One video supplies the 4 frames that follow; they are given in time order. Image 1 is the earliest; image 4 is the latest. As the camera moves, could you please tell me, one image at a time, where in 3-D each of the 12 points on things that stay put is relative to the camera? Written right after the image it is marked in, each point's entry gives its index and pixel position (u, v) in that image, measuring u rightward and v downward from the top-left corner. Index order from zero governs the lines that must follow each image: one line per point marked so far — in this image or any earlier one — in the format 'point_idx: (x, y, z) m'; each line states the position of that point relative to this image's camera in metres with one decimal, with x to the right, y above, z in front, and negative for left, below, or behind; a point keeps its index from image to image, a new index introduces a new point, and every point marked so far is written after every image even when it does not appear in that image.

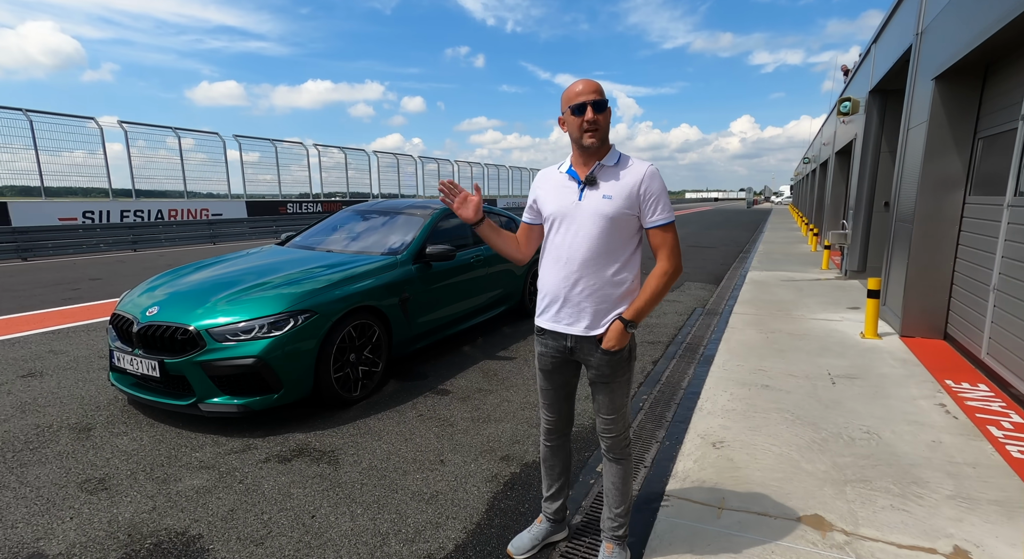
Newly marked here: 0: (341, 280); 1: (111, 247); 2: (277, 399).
0: (-1.2, 0.0, +3.6) m
1: (-9.6, +0.8, +11.8) m
2: (-1.5, -0.8, +3.1) m
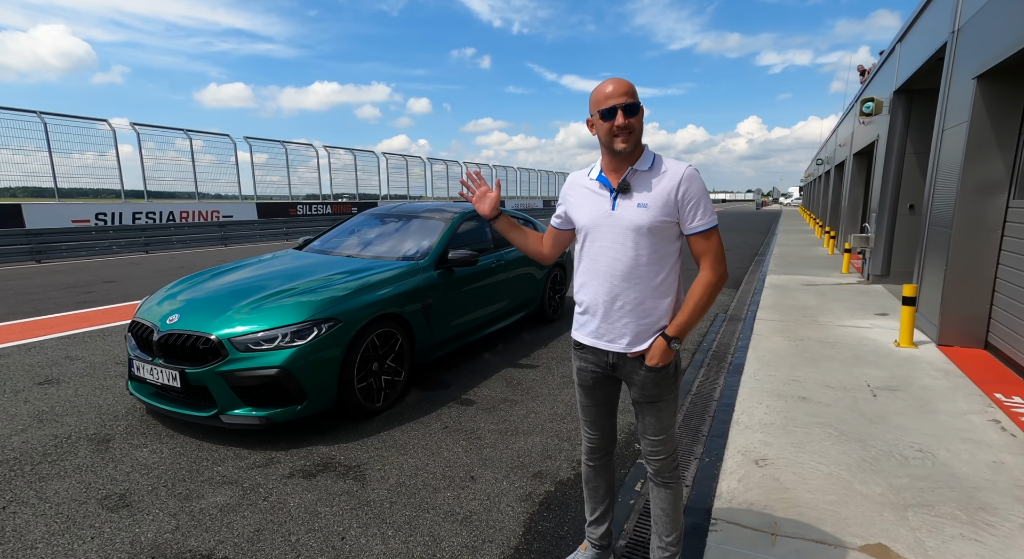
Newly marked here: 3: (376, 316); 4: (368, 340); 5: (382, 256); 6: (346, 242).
0: (-1.0, -0.1, +3.5) m
1: (-9.3, +0.7, +11.8) m
2: (-1.3, -0.8, +3.0) m
3: (-0.9, -0.2, +3.5) m
4: (-1.0, -0.4, +3.4) m
5: (-1.2, +0.2, +4.5) m
6: (-1.6, +0.4, +4.9) m
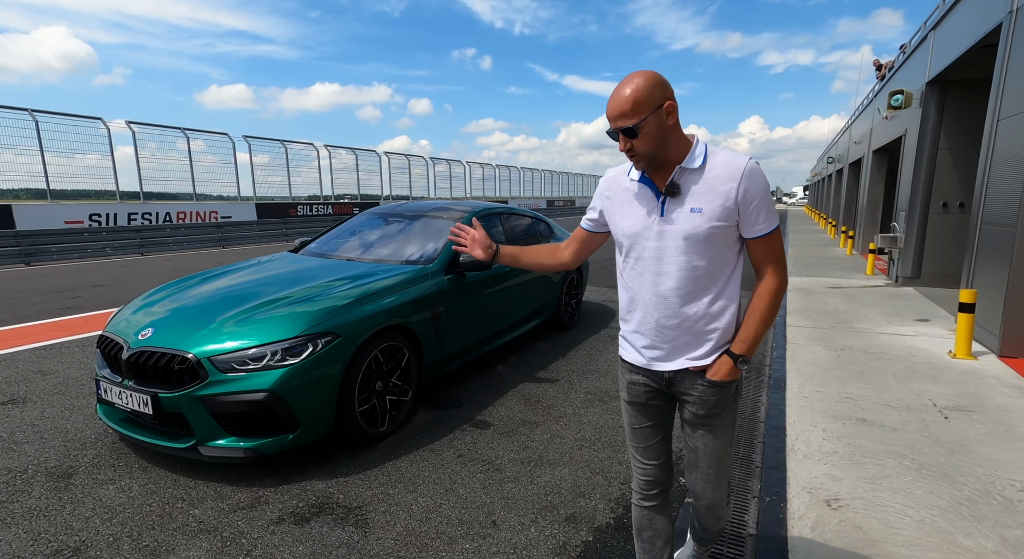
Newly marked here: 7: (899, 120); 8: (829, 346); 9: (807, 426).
0: (-0.9, -0.1, +3.1) m
1: (-9.1, +0.7, +11.5) m
2: (-1.2, -0.8, +2.6) m
3: (-0.8, -0.3, +3.1) m
4: (-0.8, -0.5, +3.0) m
5: (-1.0, +0.2, +4.1) m
6: (-1.5, +0.3, +4.5) m
7: (+7.2, +3.0, +9.2) m
8: (+3.1, -0.6, +4.8) m
9: (+1.9, -0.9, +3.1) m
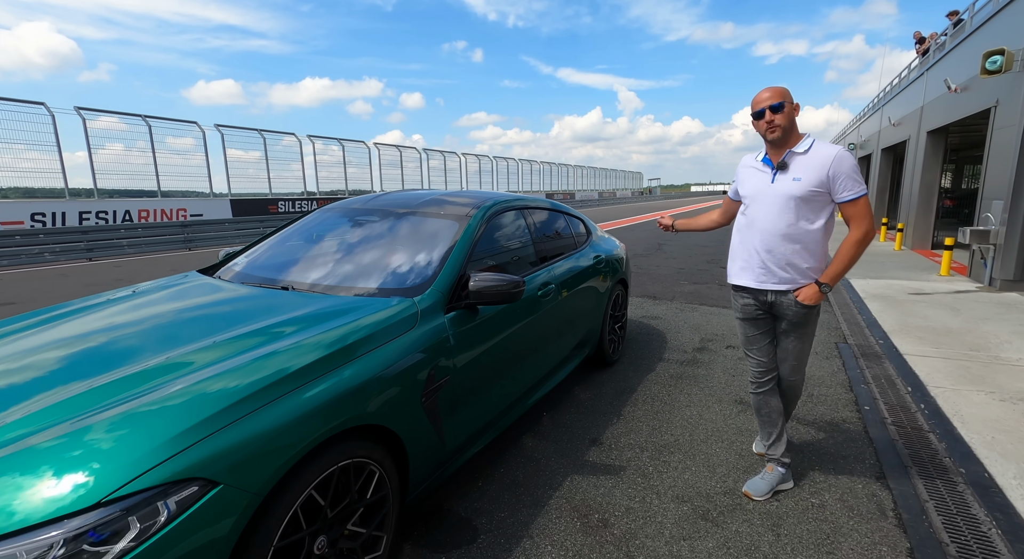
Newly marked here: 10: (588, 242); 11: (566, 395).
0: (-0.7, -0.3, +1.6) m
1: (-9.0, +0.5, +9.9) m
2: (-0.9, -1.1, +1.1) m
3: (-0.6, -0.5, +1.6) m
4: (-0.6, -0.6, +1.5) m
5: (-0.8, 0.0, +2.6) m
6: (-1.3, +0.1, +3.0) m
7: (+7.4, +2.9, +7.7) m
8: (+3.3, -0.8, +3.3) m
9: (+2.1, -1.1, +1.7) m
10: (+0.6, +0.3, +4.1) m
11: (+0.4, -0.8, +3.5) m
